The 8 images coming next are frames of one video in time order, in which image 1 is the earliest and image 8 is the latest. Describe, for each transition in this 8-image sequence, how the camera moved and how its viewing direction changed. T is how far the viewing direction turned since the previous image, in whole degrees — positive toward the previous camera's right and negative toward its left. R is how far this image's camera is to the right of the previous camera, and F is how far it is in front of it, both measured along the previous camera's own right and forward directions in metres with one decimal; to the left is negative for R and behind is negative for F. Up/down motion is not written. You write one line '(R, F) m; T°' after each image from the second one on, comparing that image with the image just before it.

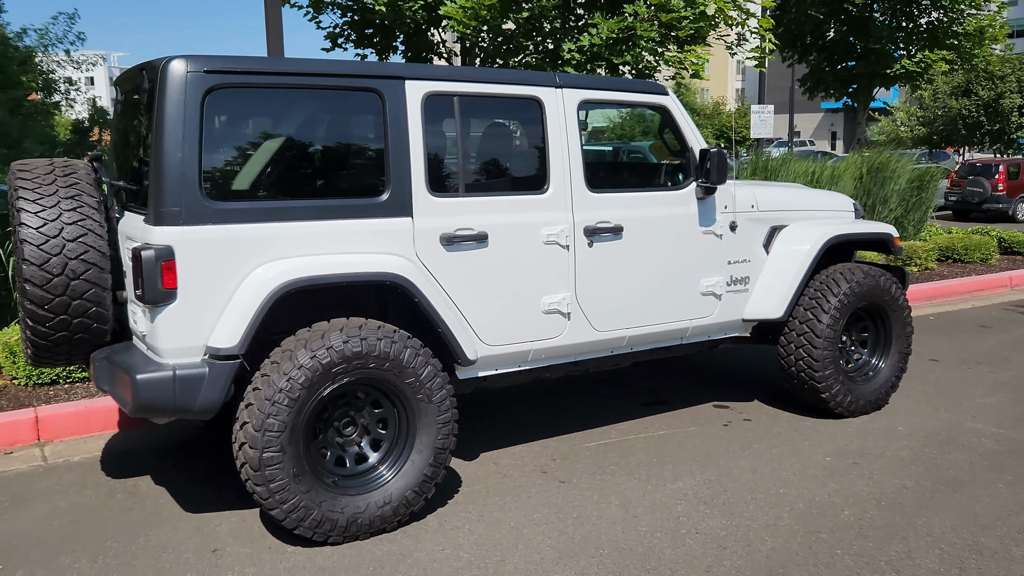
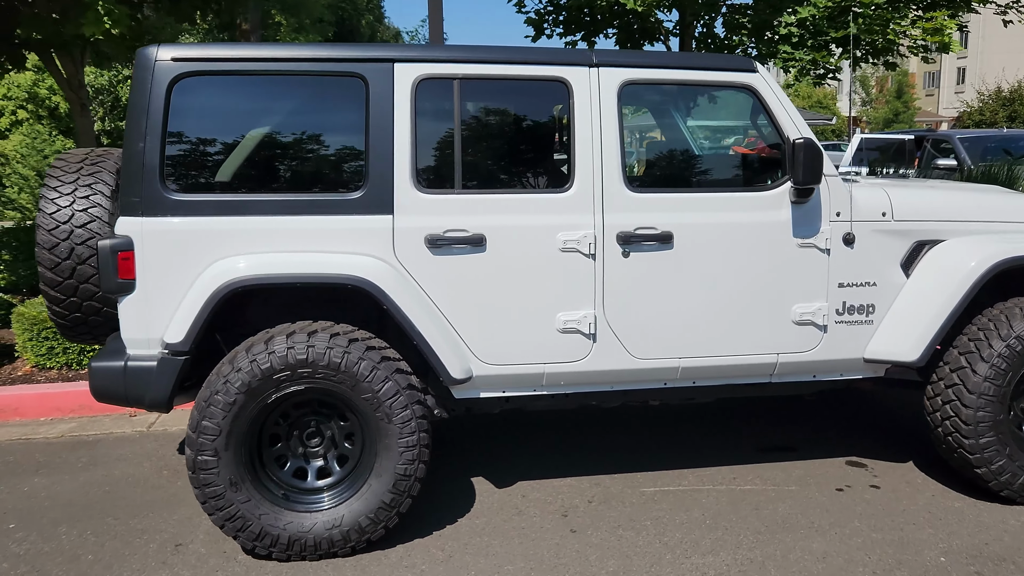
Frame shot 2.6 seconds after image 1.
(+1.2, +0.7) m; -22°
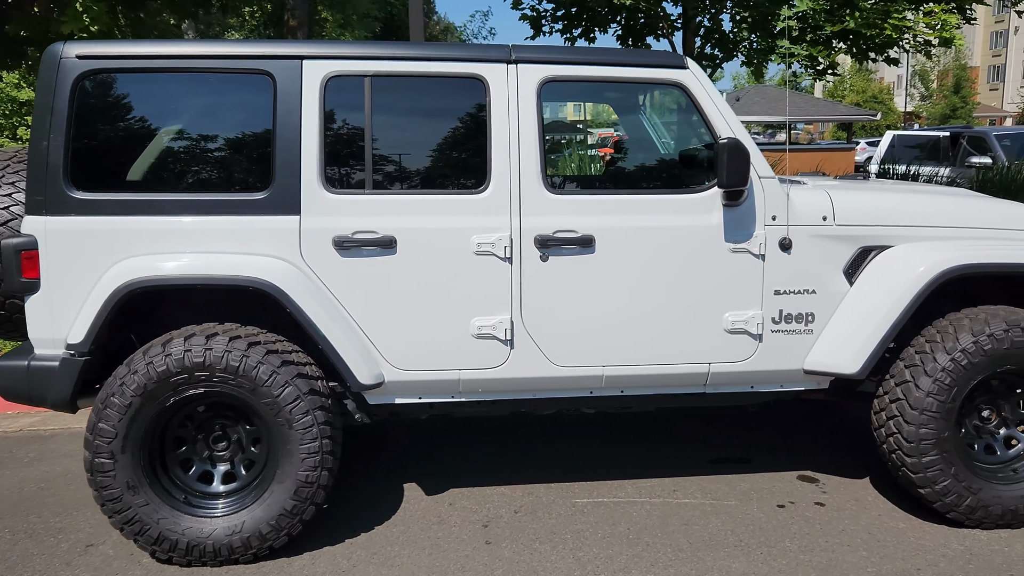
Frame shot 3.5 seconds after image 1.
(+0.5, +0.1) m; -3°
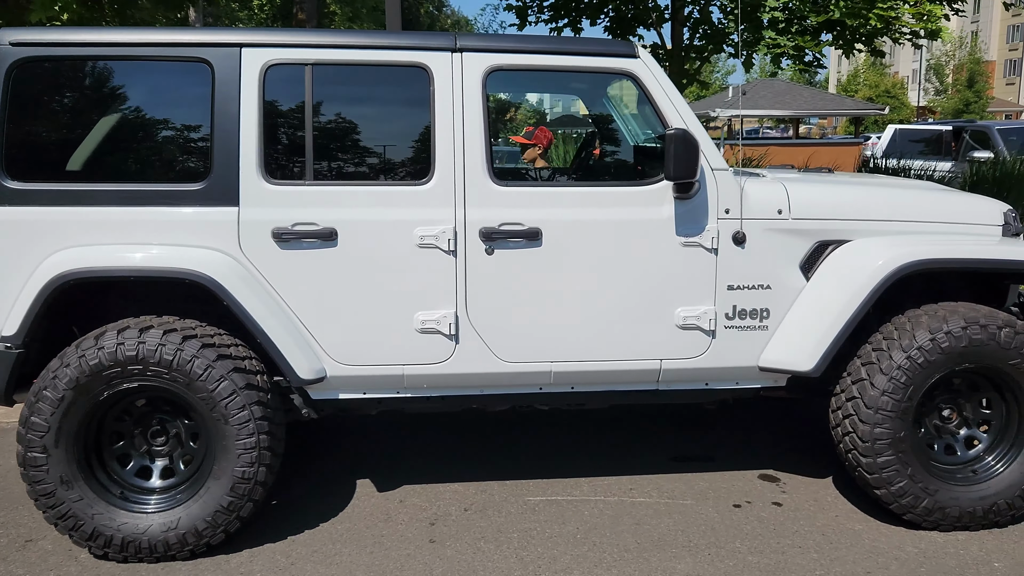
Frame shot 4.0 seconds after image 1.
(+0.2, +0.1) m; -1°
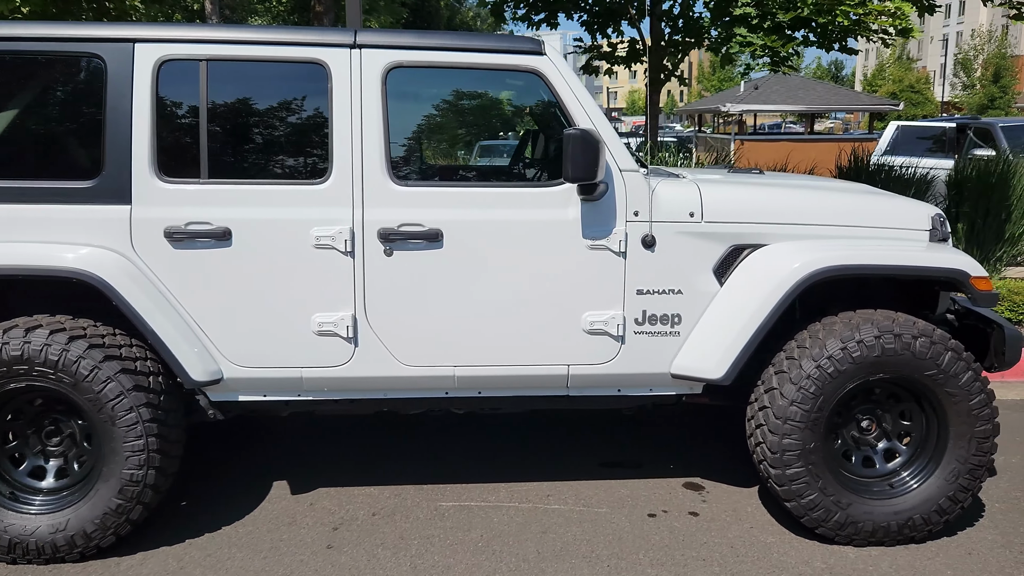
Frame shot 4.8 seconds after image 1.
(+0.4, +0.1) m; -1°
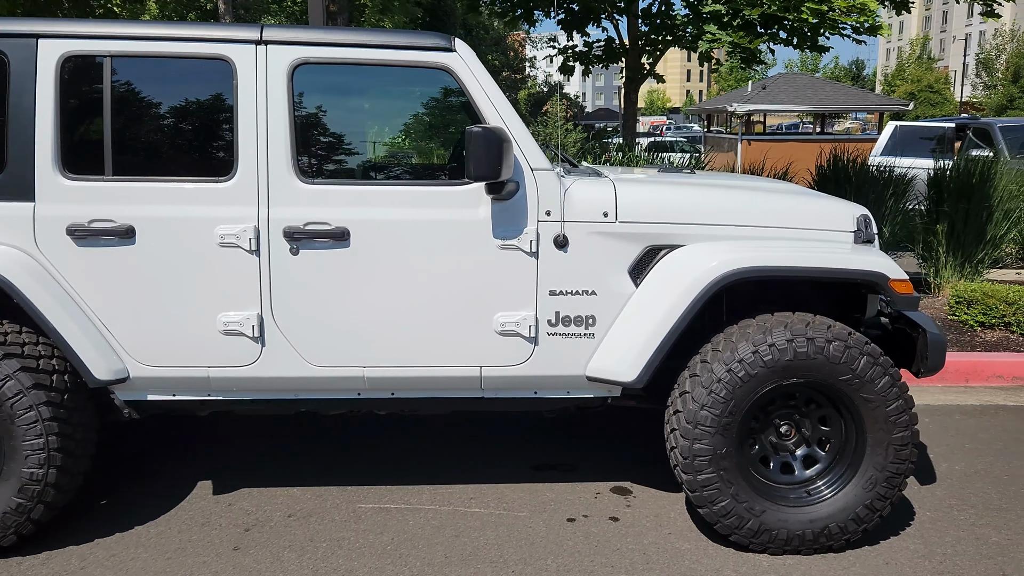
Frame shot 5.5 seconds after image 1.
(+0.4, +0.1) m; -1°
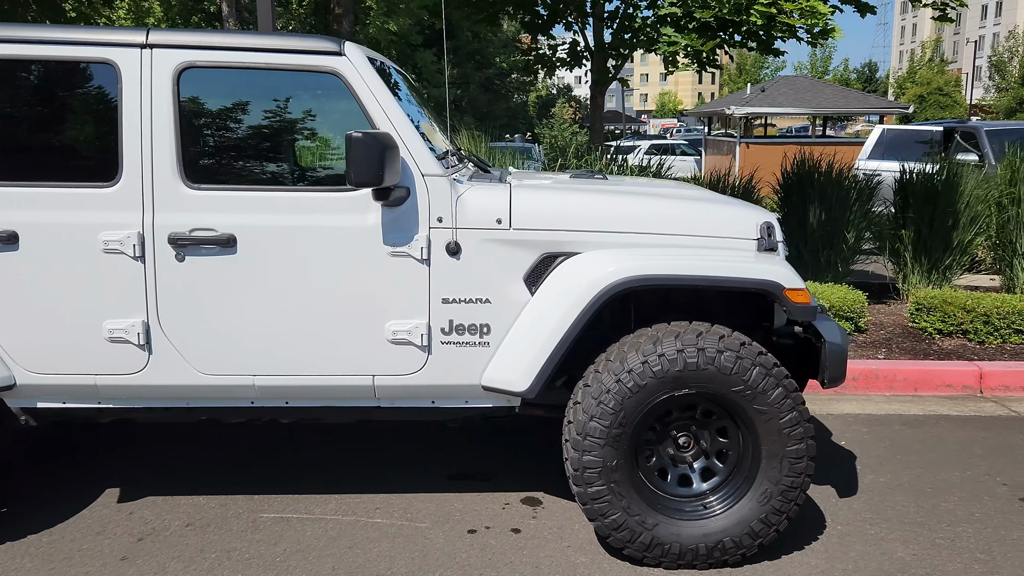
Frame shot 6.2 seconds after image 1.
(+0.4, +0.1) m; -1°
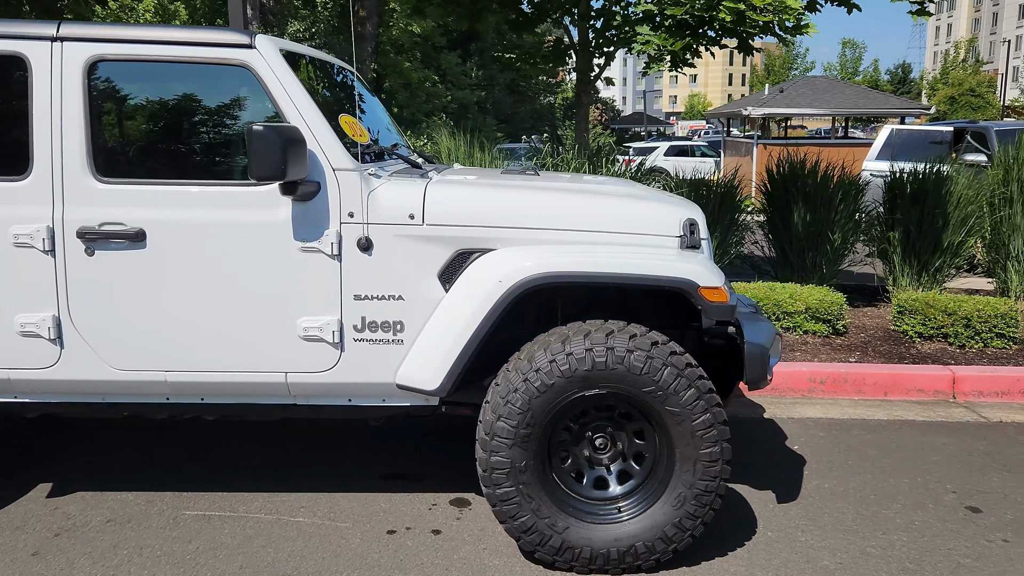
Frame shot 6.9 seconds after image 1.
(+0.4, +0.1) m; -2°
